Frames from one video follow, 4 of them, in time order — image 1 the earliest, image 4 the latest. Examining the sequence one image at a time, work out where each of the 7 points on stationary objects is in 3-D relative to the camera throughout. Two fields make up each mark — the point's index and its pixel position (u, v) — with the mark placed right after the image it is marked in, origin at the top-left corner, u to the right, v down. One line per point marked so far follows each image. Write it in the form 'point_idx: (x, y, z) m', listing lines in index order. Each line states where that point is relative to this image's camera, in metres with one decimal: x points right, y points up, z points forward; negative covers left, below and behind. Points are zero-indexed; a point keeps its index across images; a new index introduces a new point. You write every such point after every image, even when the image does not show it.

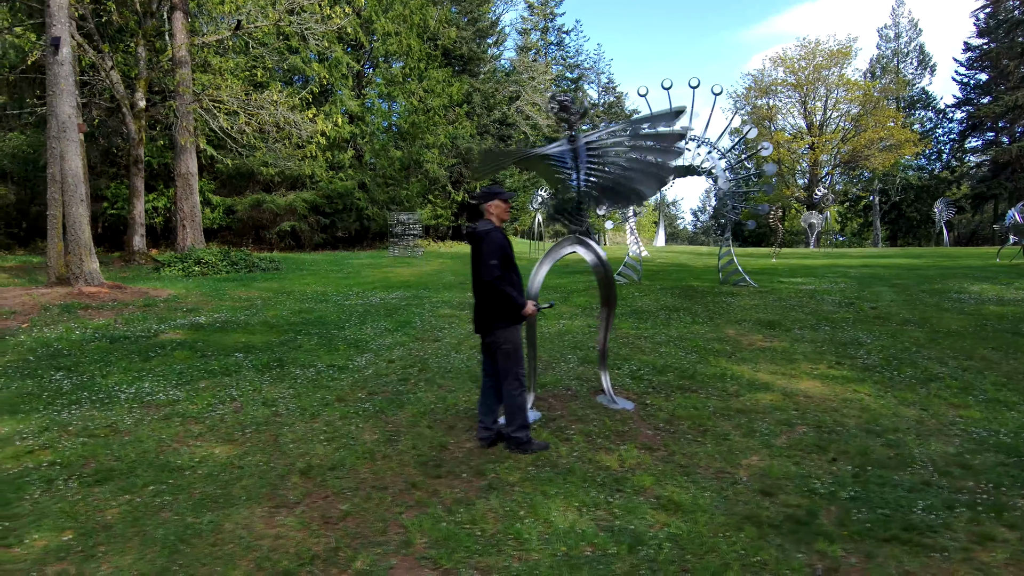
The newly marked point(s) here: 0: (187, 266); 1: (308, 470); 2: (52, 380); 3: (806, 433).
0: (-10.1, +0.7, +16.2) m
1: (-1.5, -1.4, +4.0) m
2: (-5.4, -1.1, +6.2) m
3: (+2.6, -1.3, +4.8) m
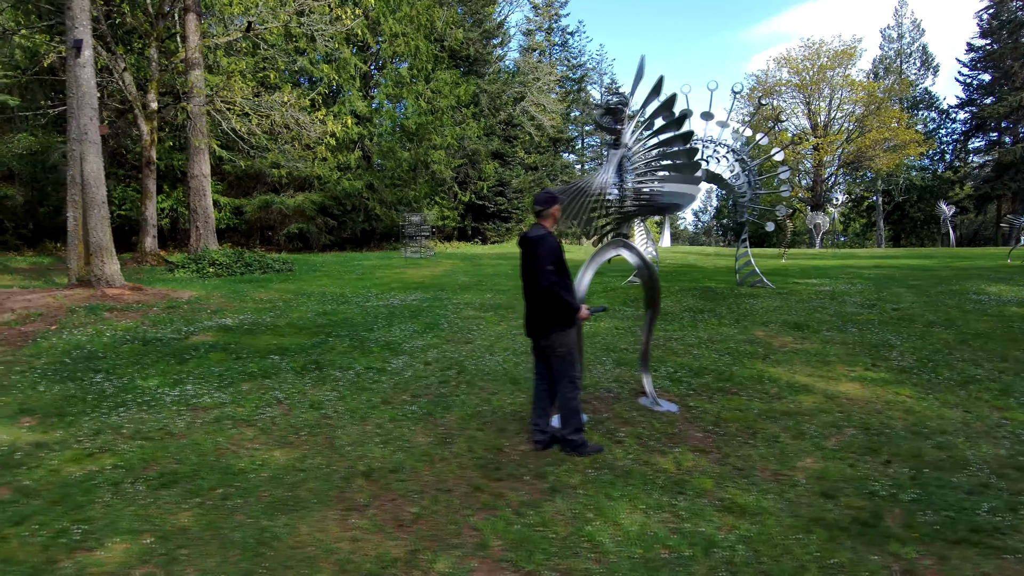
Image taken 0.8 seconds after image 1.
0: (-9.6, +0.6, +16.3) m
1: (-1.1, -1.4, +4.0) m
2: (-4.9, -1.1, +6.2) m
3: (+3.1, -1.3, +4.8) m
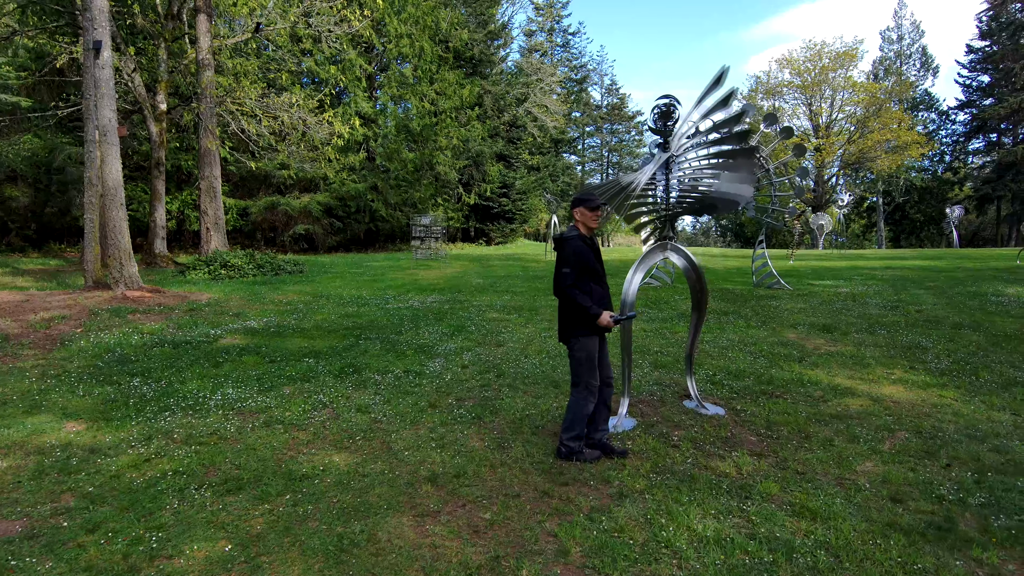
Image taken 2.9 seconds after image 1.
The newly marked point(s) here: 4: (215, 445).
0: (-9.2, +0.6, +16.2) m
1: (-0.6, -1.4, +3.9) m
2: (-4.4, -1.1, +6.1) m
3: (+3.6, -1.4, +4.8) m
4: (-2.5, -1.3, +4.5) m
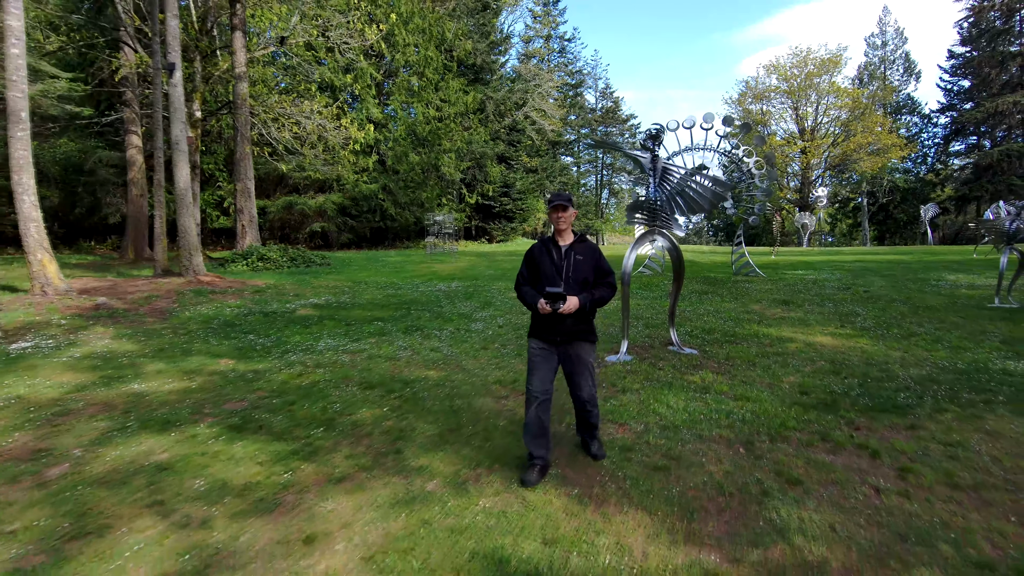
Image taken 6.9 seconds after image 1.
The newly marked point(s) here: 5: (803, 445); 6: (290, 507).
0: (-8.9, +0.9, +18.1) m
1: (-0.1, -1.1, +5.9) m
2: (-4.0, -0.8, +8.1) m
3: (+4.0, -1.0, +6.8) m
4: (-2.1, -1.0, +6.5) m
5: (+2.5, -1.4, +4.6) m
6: (-1.5, -1.5, +3.6) m
